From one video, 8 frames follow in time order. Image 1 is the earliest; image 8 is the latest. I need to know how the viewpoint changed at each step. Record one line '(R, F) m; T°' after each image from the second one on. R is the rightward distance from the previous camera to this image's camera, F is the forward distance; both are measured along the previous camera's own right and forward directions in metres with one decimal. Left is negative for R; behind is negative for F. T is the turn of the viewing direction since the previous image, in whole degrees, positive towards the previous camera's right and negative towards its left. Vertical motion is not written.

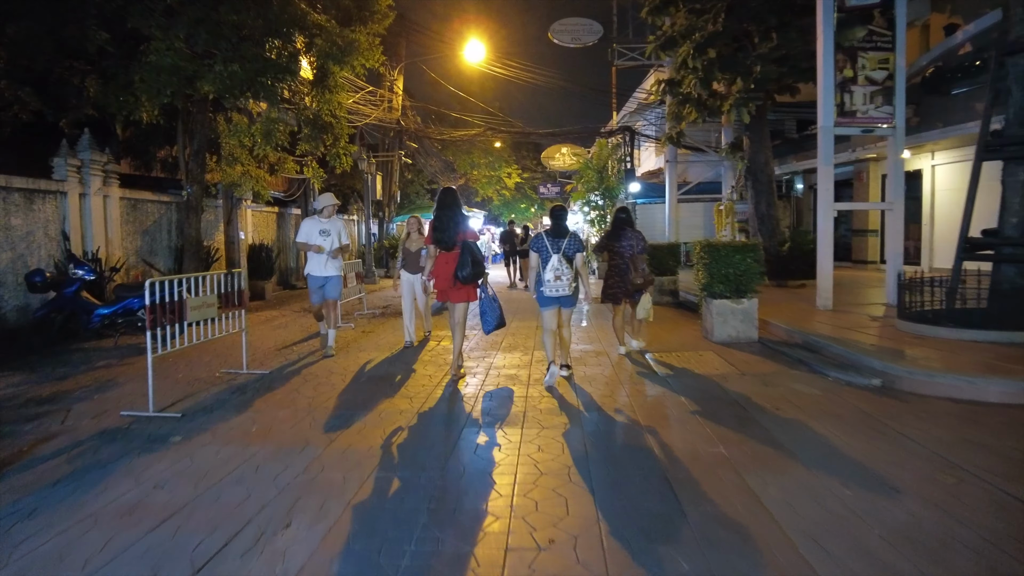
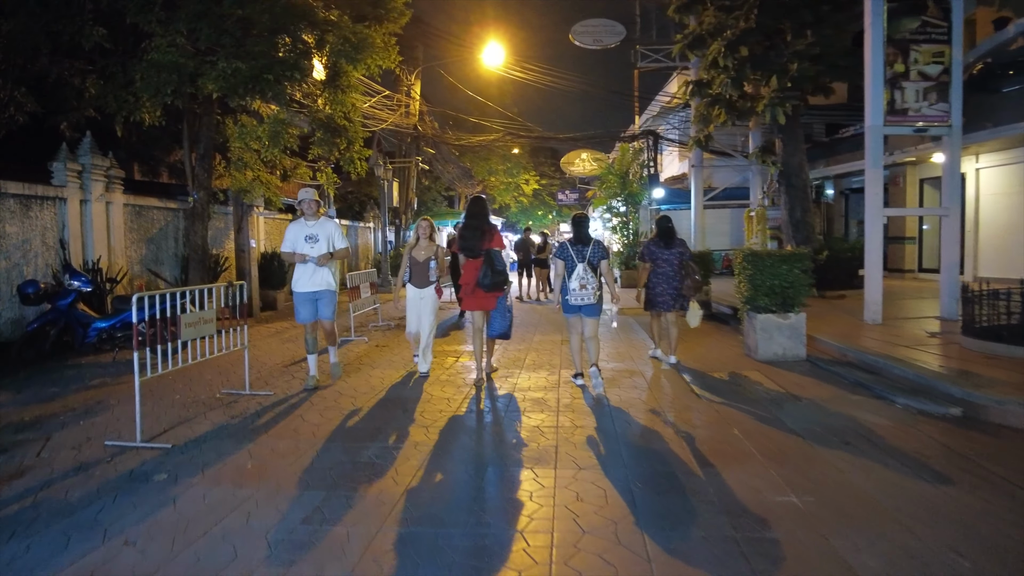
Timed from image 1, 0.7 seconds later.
(-0.1, +0.6) m; -1°
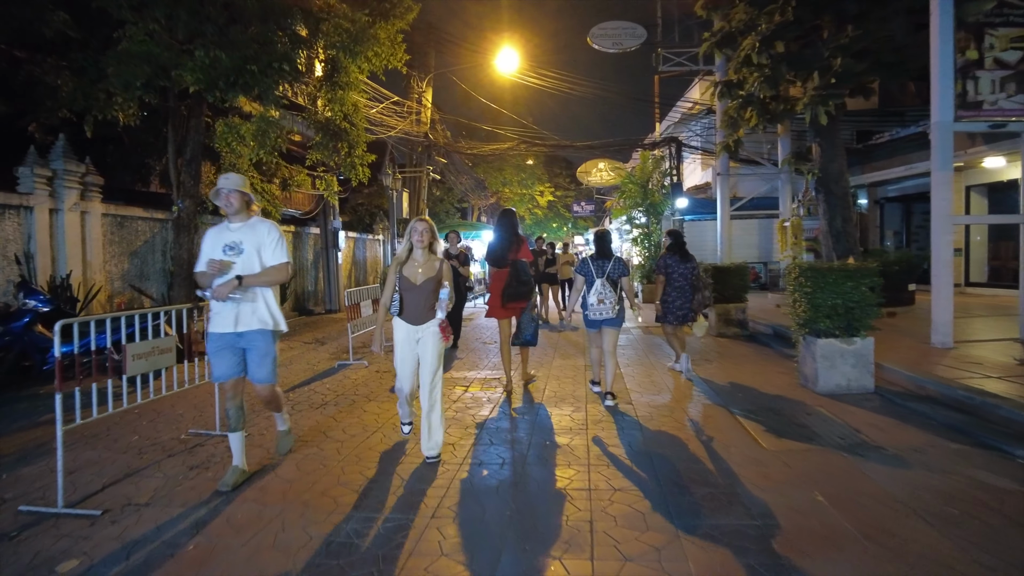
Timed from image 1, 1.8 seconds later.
(0.0, +1.1) m; -1°
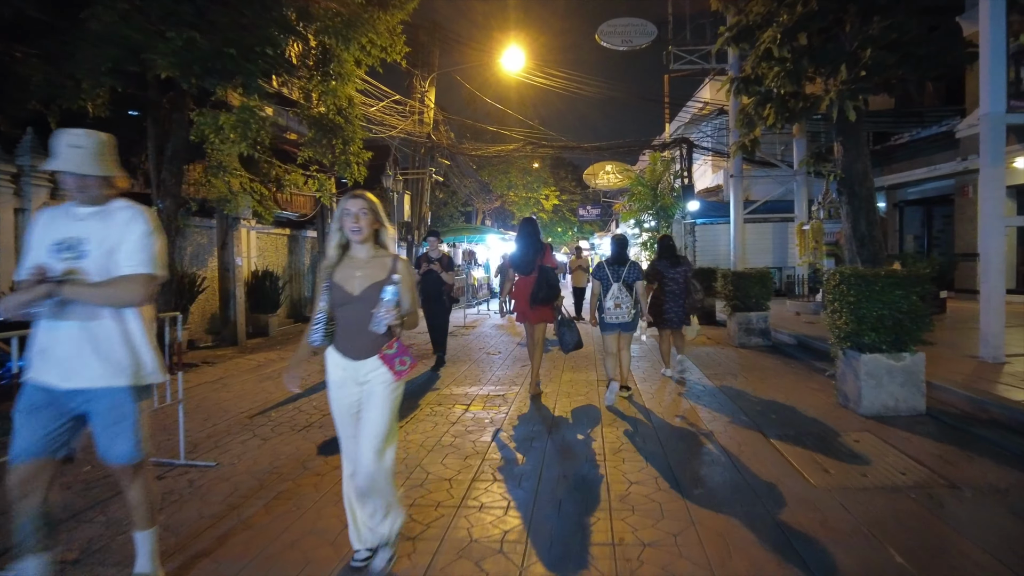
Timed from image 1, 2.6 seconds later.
(0.0, +0.7) m; 0°
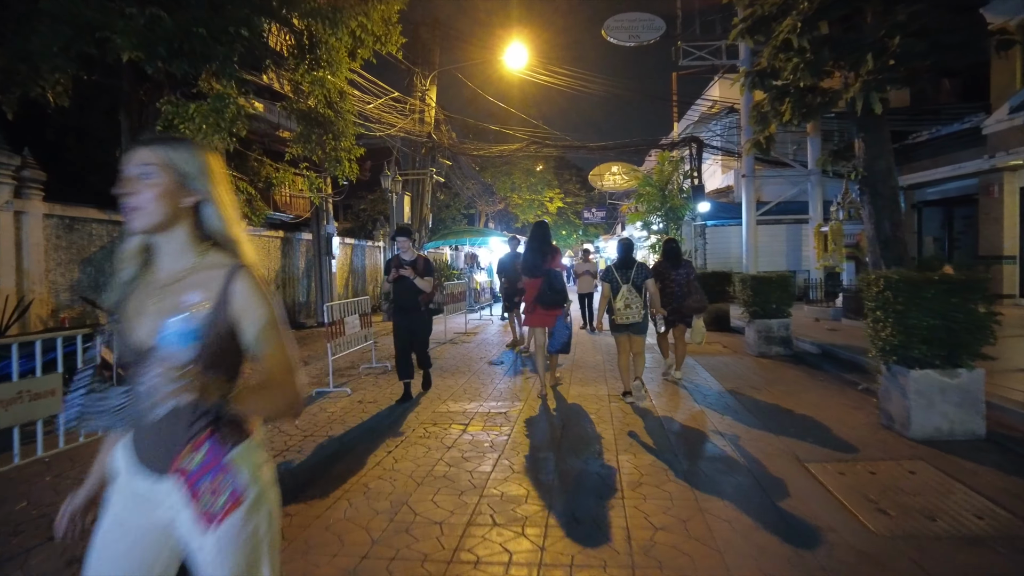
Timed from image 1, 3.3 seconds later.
(0.0, +0.7) m; 0°
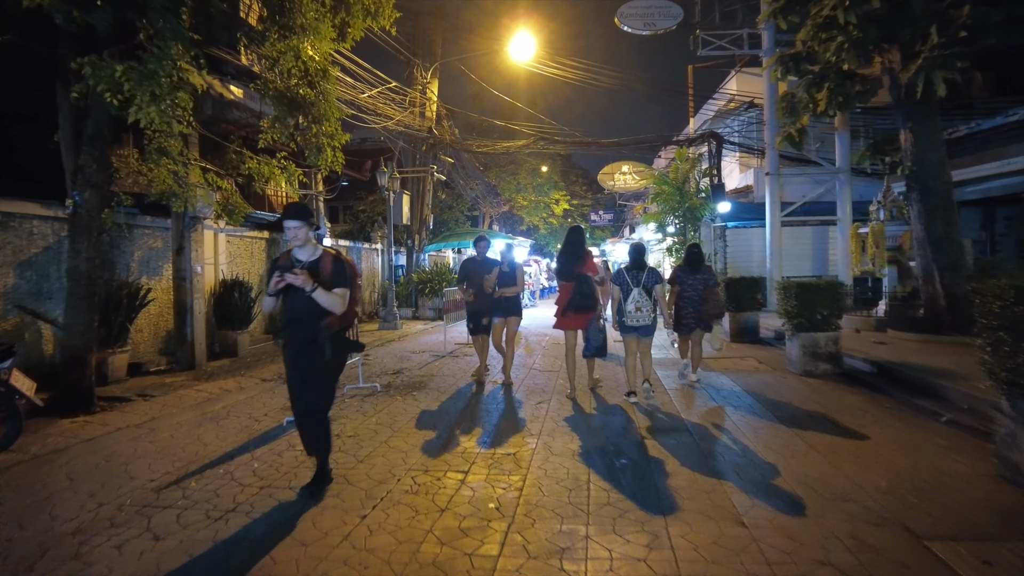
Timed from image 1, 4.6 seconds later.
(-0.1, +1.3) m; 0°
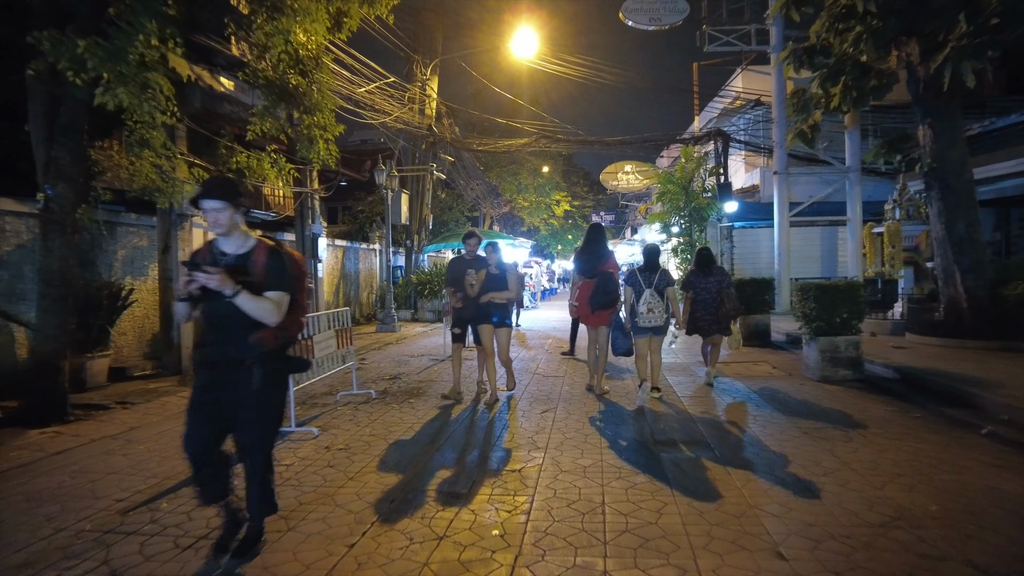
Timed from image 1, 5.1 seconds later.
(0.0, +0.5) m; 0°
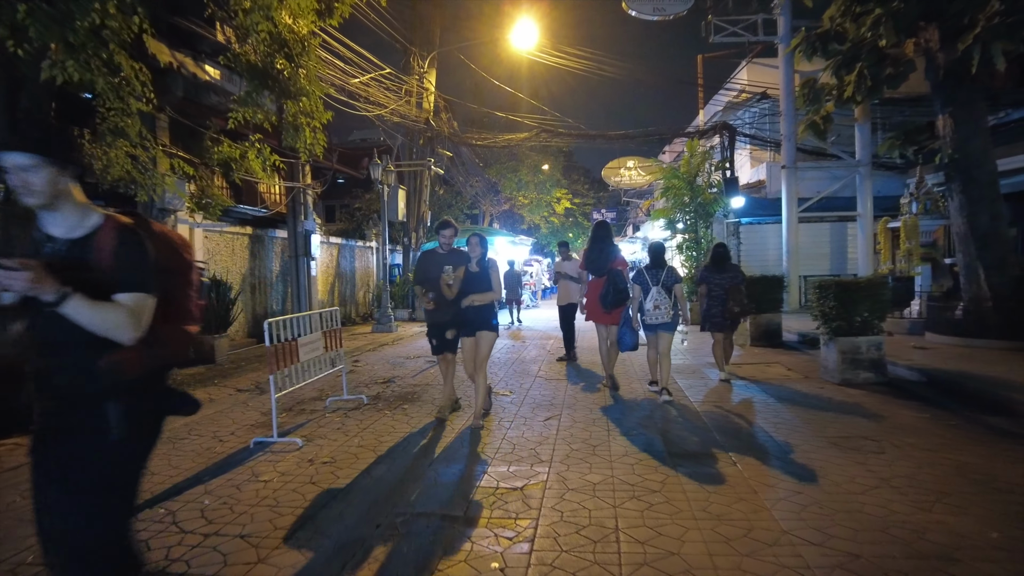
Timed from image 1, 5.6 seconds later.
(0.0, +0.5) m; 0°
